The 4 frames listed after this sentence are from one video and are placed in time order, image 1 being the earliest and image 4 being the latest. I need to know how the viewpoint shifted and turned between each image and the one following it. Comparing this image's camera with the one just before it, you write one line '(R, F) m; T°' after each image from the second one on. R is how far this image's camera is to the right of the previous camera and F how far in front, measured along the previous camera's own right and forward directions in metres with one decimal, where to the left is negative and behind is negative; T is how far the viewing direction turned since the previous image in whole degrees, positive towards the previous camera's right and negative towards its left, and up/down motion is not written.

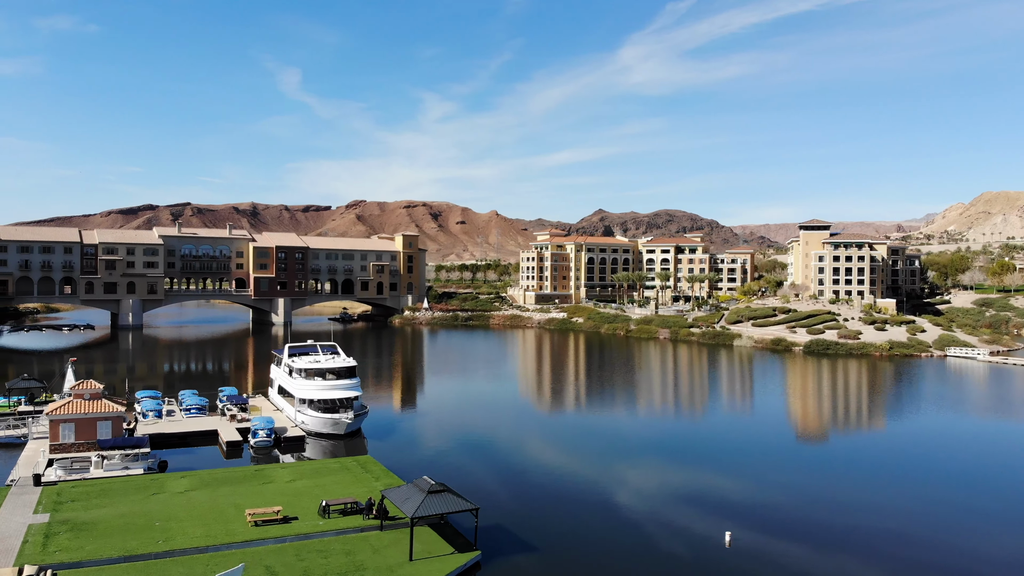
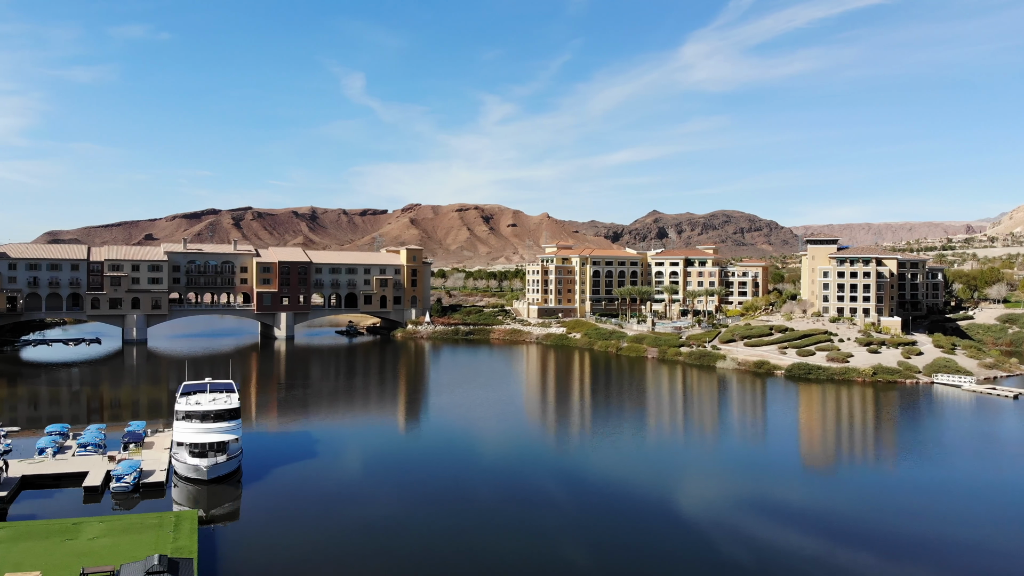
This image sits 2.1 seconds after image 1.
(+6.8, +0.5) m; -4°
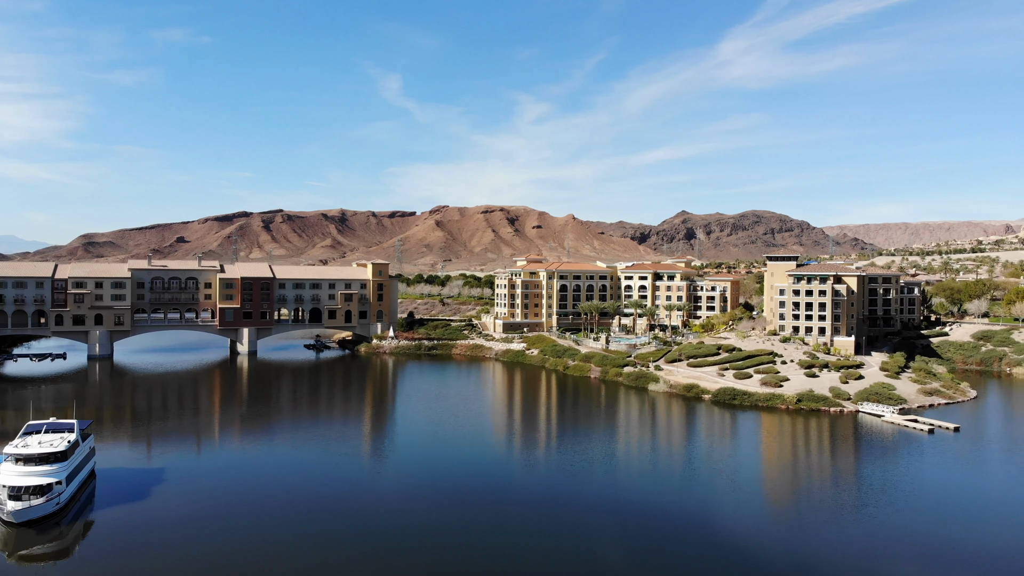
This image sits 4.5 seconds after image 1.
(+8.5, +0.2) m; -2°
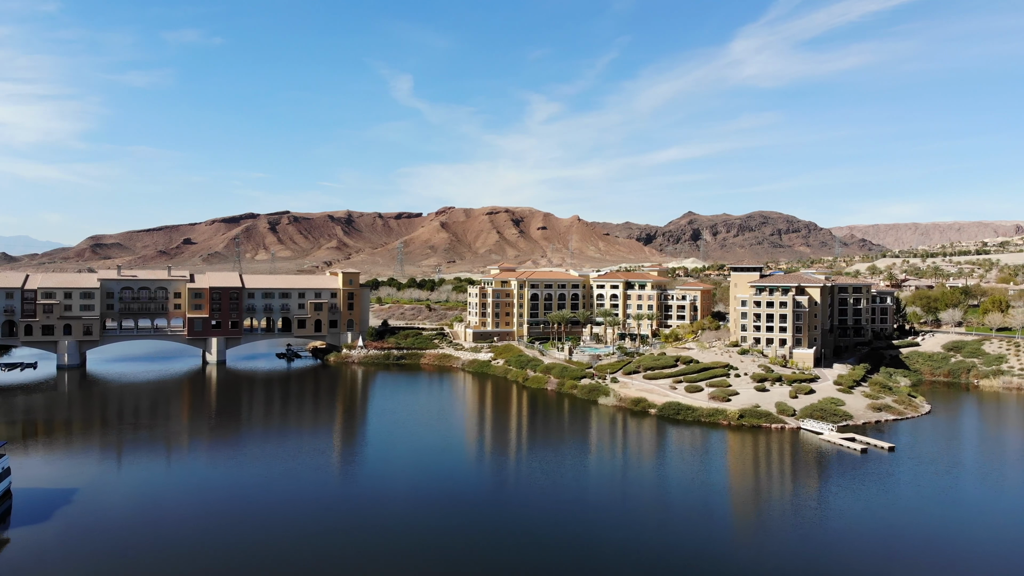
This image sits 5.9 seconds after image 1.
(+5.0, -0.1) m; -1°
